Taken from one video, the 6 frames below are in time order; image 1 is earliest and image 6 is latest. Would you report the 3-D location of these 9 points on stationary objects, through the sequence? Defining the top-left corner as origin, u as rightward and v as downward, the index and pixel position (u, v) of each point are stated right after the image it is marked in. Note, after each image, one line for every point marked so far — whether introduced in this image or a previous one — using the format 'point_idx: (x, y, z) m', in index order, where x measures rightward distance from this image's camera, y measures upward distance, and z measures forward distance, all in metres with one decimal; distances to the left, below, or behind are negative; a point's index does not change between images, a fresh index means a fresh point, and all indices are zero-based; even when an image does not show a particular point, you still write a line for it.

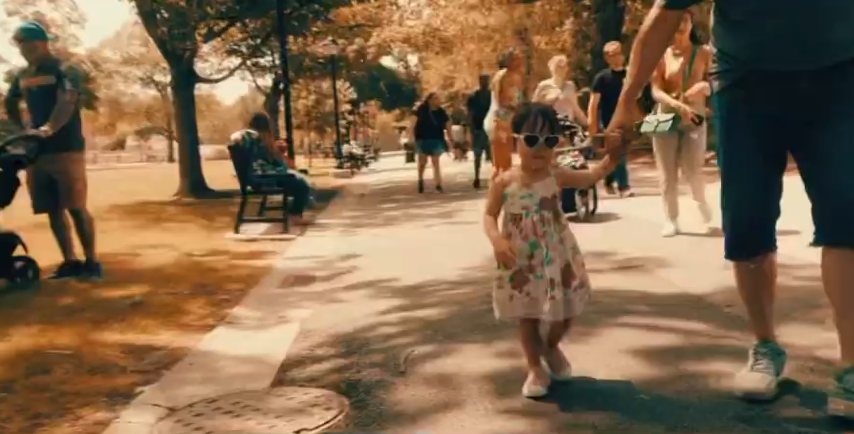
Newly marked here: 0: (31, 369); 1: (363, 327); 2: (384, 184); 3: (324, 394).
0: (-1.8, -0.7, +4.3) m
1: (-0.4, -0.6, +5.2) m
2: (-0.9, +0.7, +20.0) m
3: (-0.4, -0.7, +3.8) m
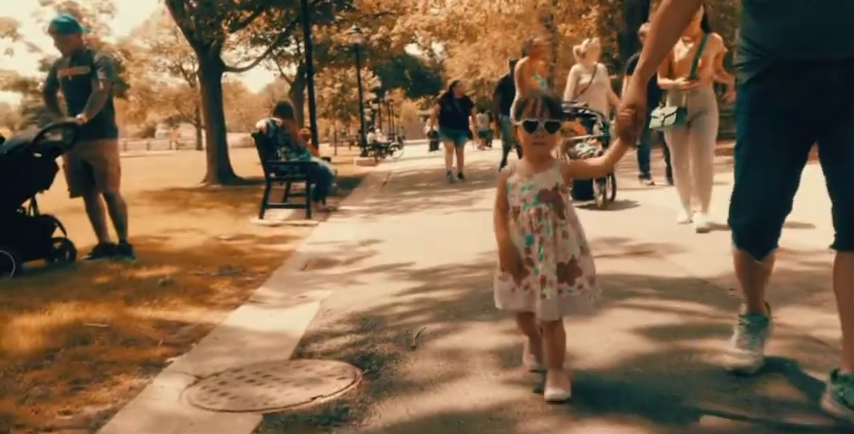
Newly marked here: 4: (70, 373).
0: (-1.8, -0.6, +4.7) m
1: (-0.3, -0.5, +5.5) m
2: (-0.4, +1.0, +20.3) m
3: (-0.4, -0.7, +4.1) m
4: (-1.6, -0.7, +4.1) m
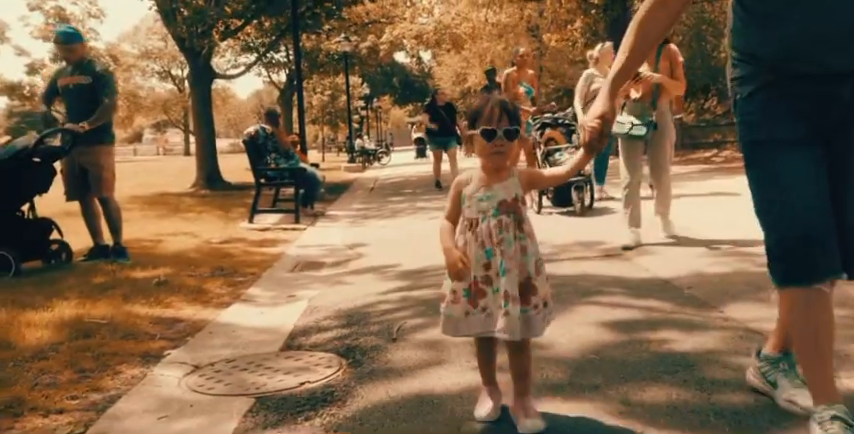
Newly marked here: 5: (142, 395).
0: (-1.9, -0.6, +5.0) m
1: (-0.4, -0.6, +5.9) m
2: (-0.7, +0.9, +20.6) m
3: (-0.5, -0.7, +4.4) m
4: (-1.7, -0.7, +4.4) m
5: (-1.2, -0.7, +3.9) m
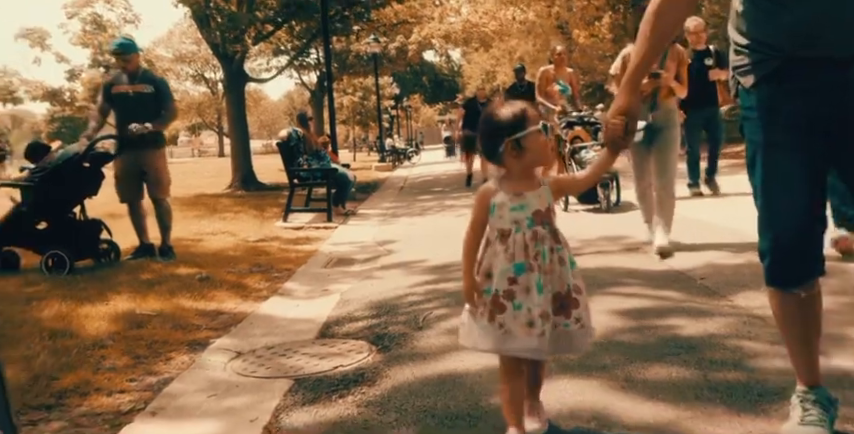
0: (-1.8, -0.6, +5.4) m
1: (-0.2, -0.5, +6.3) m
2: (-0.1, +0.9, +21.0) m
3: (-0.4, -0.7, +4.8) m
4: (-1.6, -0.7, +4.9) m
5: (-1.1, -0.7, +4.3) m
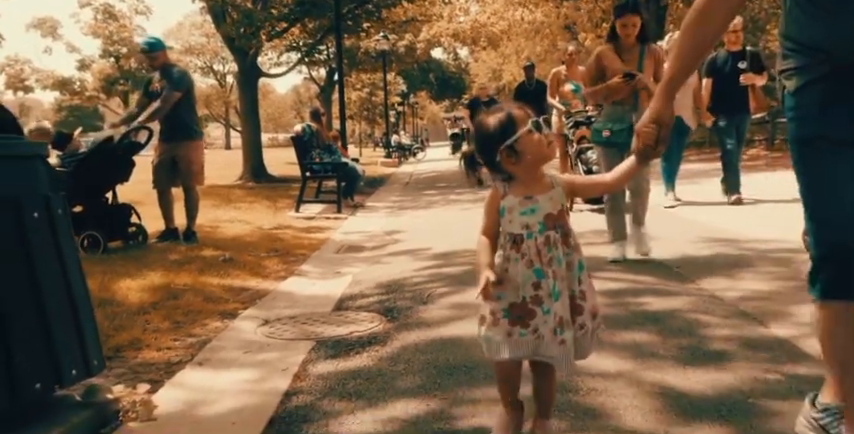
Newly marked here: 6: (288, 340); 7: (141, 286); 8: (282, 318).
0: (-1.7, -0.5, +6.1) m
1: (-0.2, -0.5, +6.9) m
2: (0.0, +1.0, +21.7) m
3: (-0.3, -0.6, +5.5) m
4: (-1.5, -0.6, +5.5) m
5: (-1.1, -0.7, +5.0) m
6: (-0.7, -0.6, +4.9) m
7: (-2.0, -0.5, +6.4) m
8: (-0.9, -0.6, +5.5) m
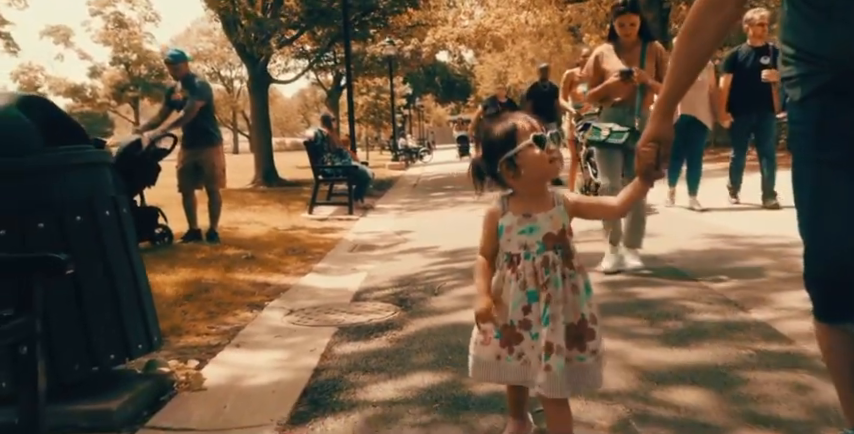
0: (-1.7, -0.5, +6.7) m
1: (-0.1, -0.5, +7.5) m
2: (+0.2, +1.0, +22.2) m
3: (-0.3, -0.6, +6.0) m
4: (-1.5, -0.6, +6.1) m
5: (-1.0, -0.6, +5.5) m
6: (-0.7, -0.6, +5.4) m
7: (-1.9, -0.5, +6.9) m
8: (-0.8, -0.6, +6.1) m
